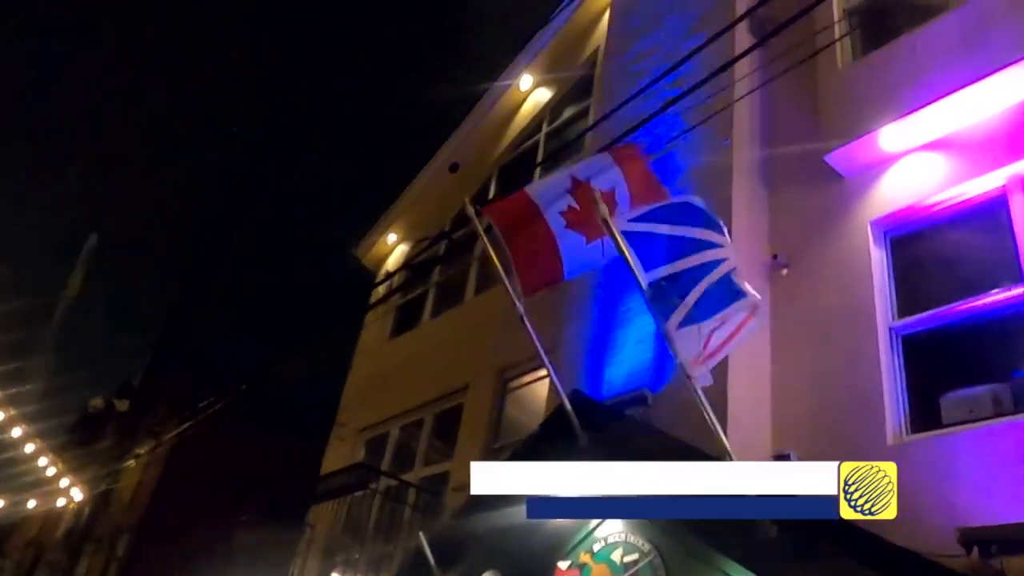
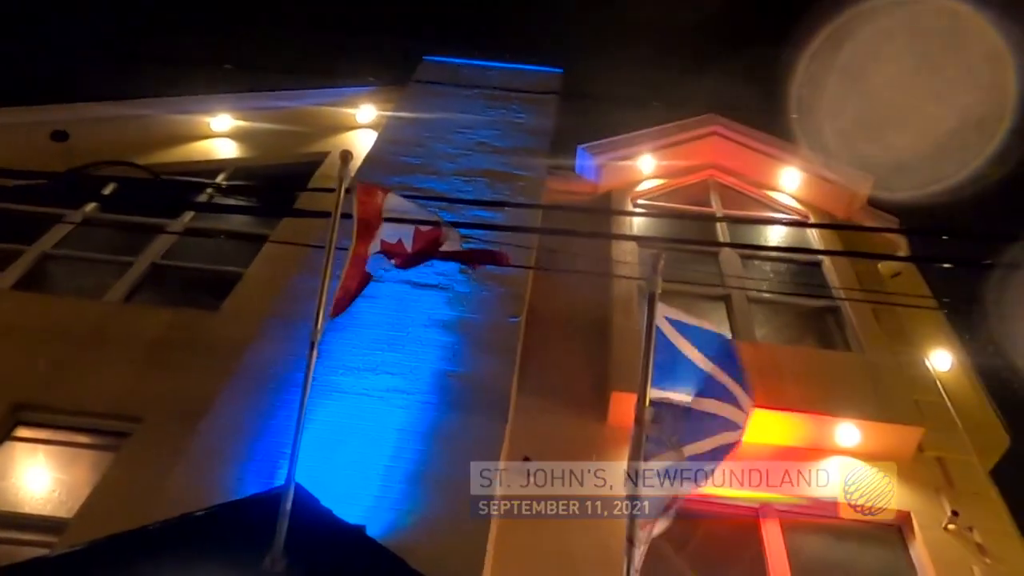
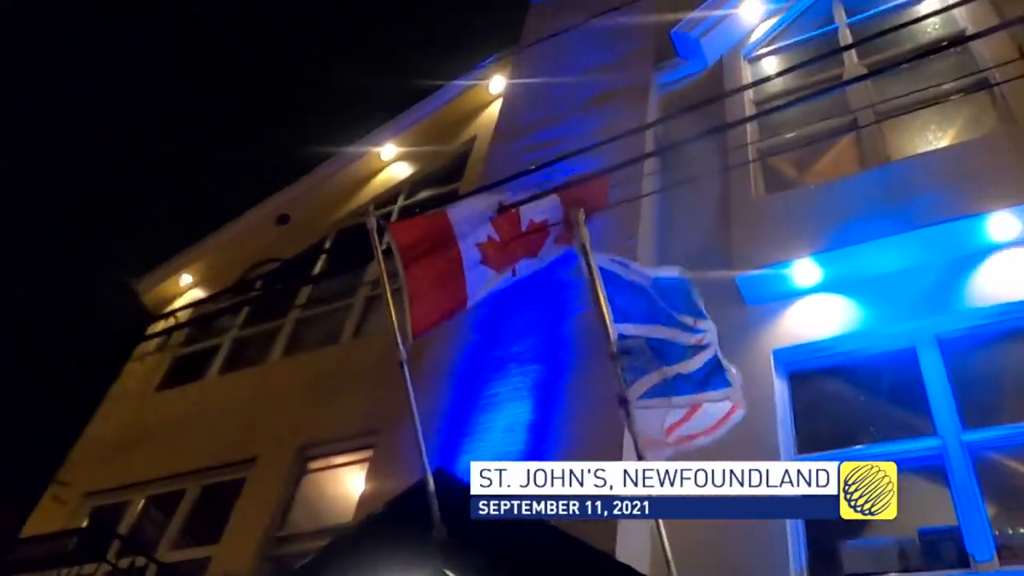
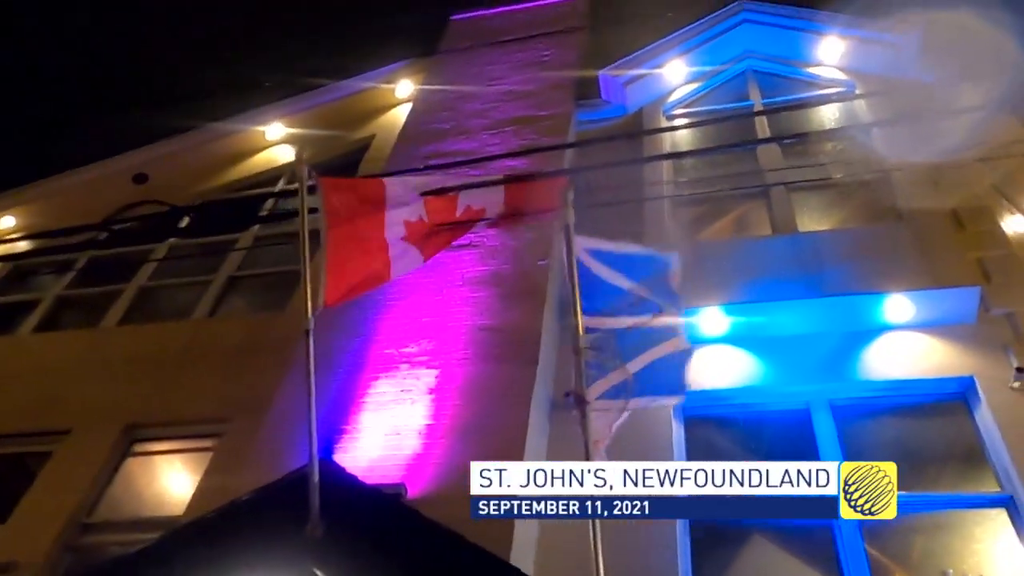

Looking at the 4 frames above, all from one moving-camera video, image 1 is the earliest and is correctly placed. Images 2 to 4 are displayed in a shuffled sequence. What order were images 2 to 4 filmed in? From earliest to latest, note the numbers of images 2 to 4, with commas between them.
3, 4, 2
